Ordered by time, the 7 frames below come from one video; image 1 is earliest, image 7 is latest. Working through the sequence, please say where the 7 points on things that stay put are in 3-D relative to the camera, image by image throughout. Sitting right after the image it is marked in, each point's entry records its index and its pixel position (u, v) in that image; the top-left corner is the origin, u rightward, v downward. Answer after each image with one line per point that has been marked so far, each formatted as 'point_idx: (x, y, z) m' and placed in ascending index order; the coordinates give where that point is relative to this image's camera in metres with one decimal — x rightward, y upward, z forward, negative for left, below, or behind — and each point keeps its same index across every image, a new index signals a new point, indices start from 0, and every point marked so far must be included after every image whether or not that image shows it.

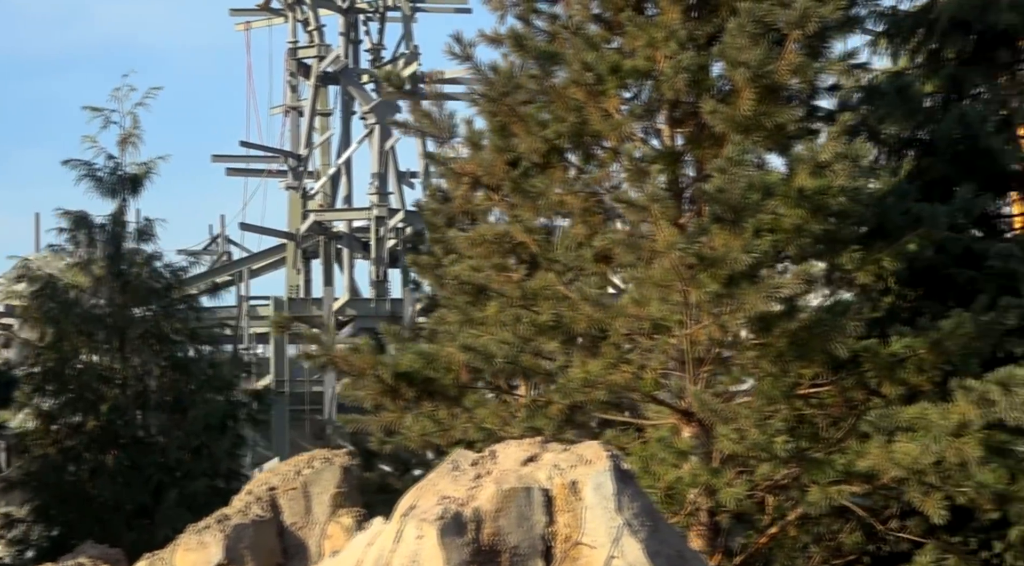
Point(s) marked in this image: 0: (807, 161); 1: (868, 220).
0: (+2.1, +0.9, +10.2) m
1: (+2.7, +0.5, +10.5) m
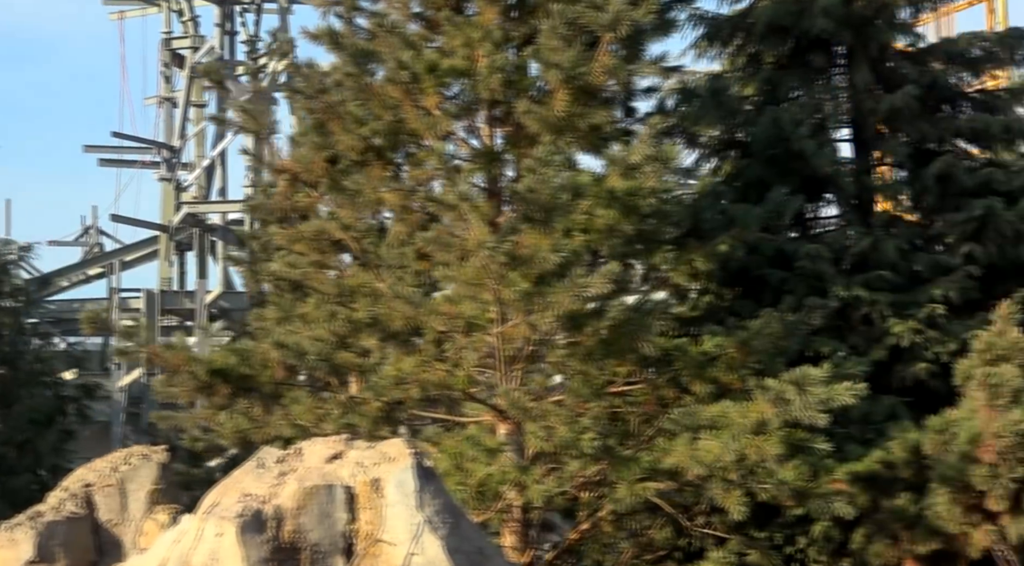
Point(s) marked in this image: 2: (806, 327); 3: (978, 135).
0: (+0.8, +0.9, +10.3) m
1: (+1.3, +0.5, +10.7) m
2: (+2.2, -0.3, +10.6) m
3: (+3.8, +1.2, +11.5) m
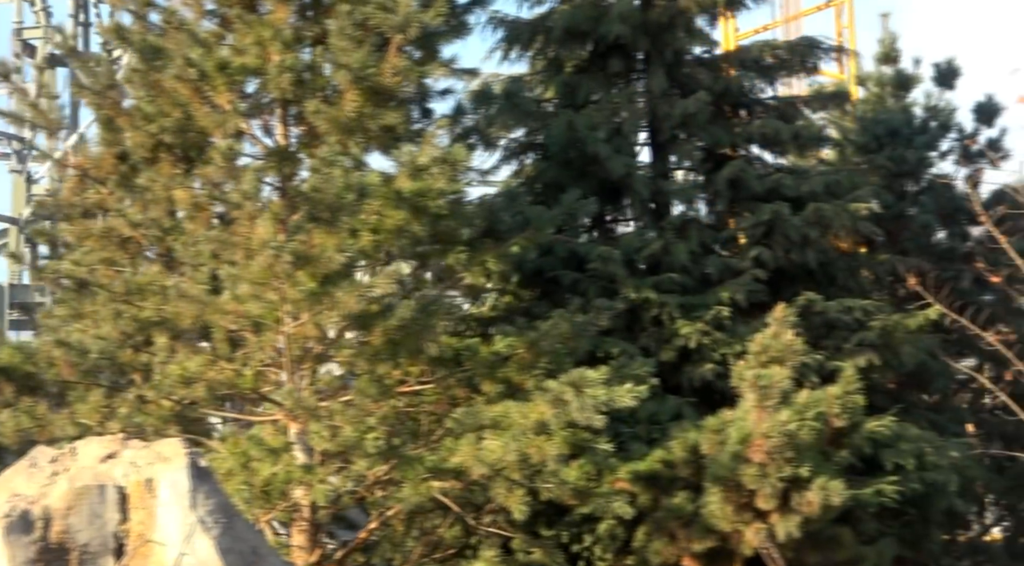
0: (-0.8, +0.9, +10.4) m
1: (-0.3, +0.5, +10.8) m
2: (+0.6, -0.3, +10.7) m
3: (+2.1, +1.2, +11.8) m
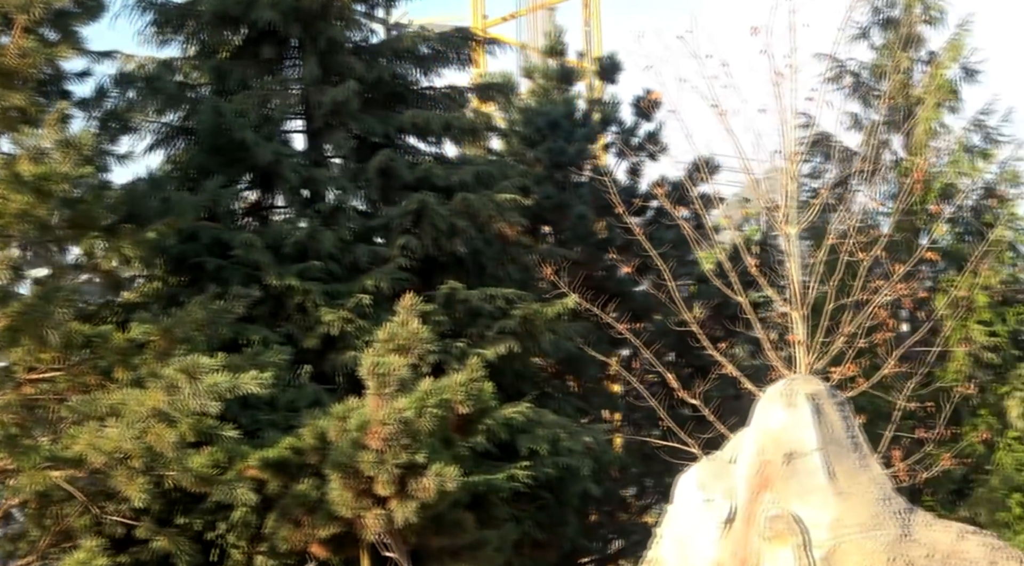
0: (-3.5, +1.0, +10.2) m
1: (-3.0, +0.6, +10.6) m
2: (-2.1, -0.2, +10.7) m
3: (-0.8, +1.3, +11.9) m
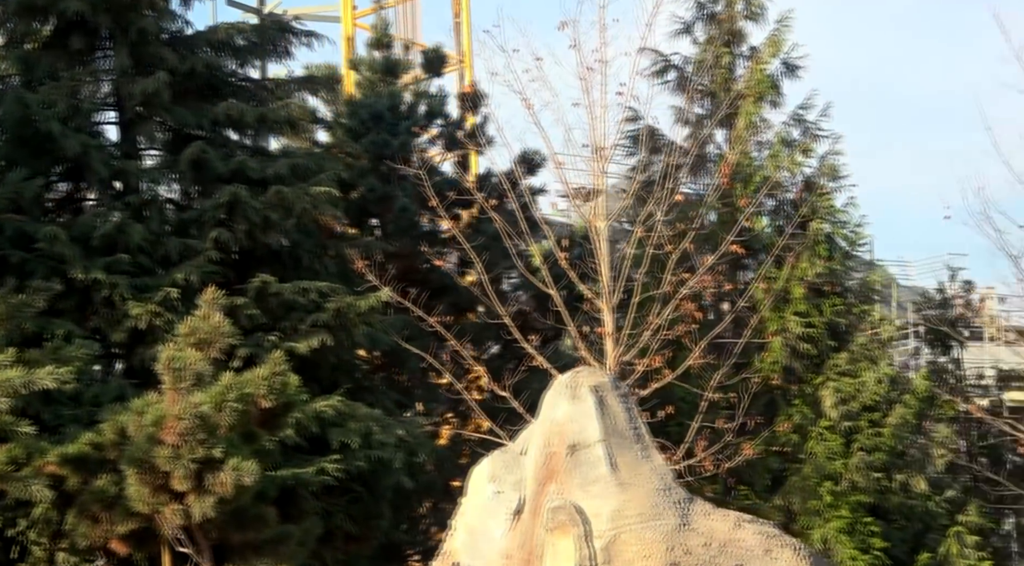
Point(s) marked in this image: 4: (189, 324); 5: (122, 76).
0: (-4.9, +1.0, +9.9) m
1: (-4.5, +0.6, +10.4) m
2: (-3.6, -0.2, +10.5) m
3: (-2.3, +1.3, +11.8) m
4: (-2.4, -0.3, +10.2) m
5: (-3.2, +1.7, +11.5) m
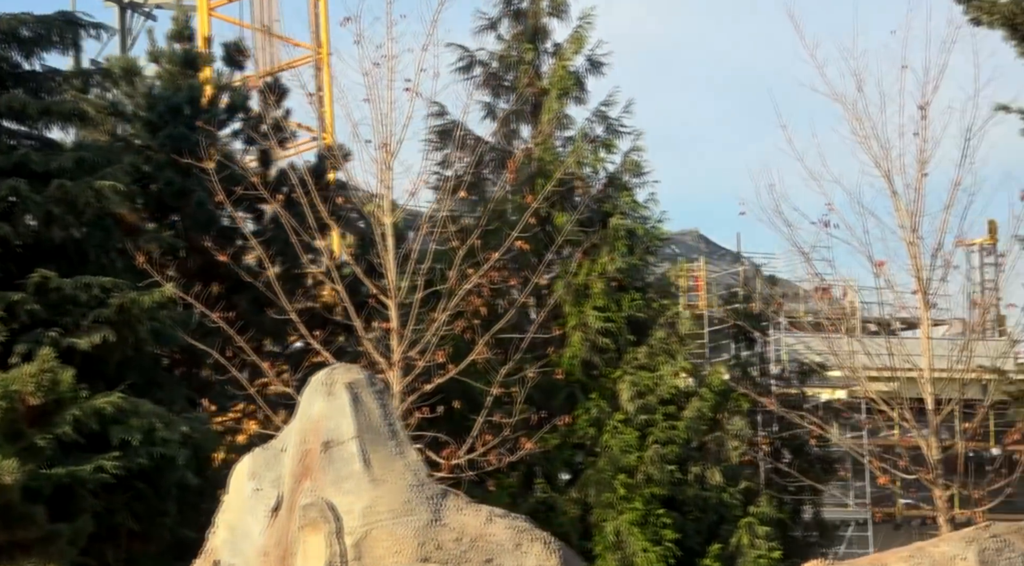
0: (-6.5, +1.1, +9.6) m
1: (-6.1, +0.7, +10.1) m
2: (-5.3, -0.2, +10.3) m
3: (-4.1, +1.4, +11.6) m
4: (-4.0, -0.3, +10.0) m
5: (-4.9, +1.7, +11.3) m
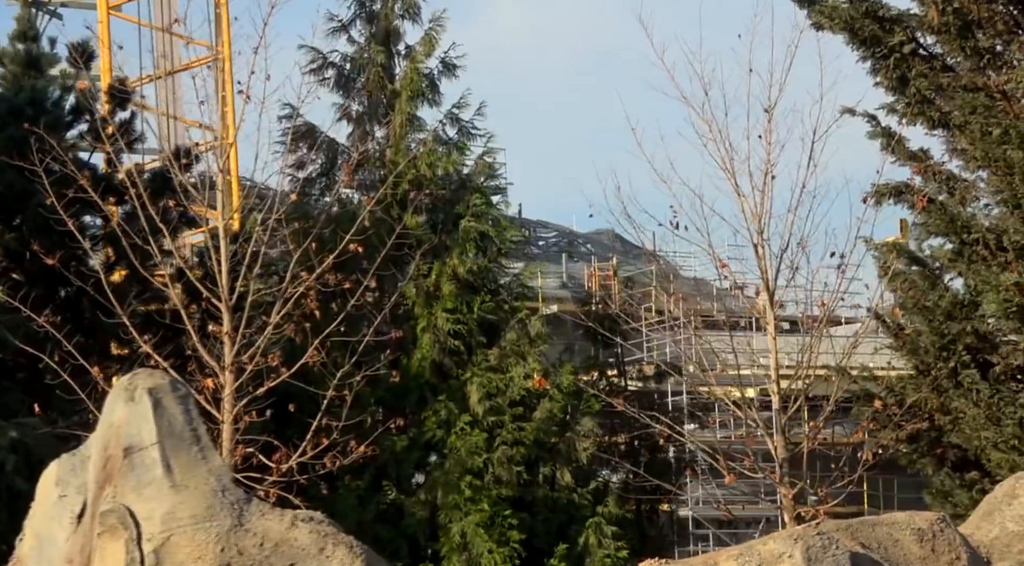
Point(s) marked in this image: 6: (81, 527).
0: (-7.8, +1.0, +9.3) m
1: (-7.4, +0.6, +9.8) m
2: (-6.6, -0.2, +10.1) m
3: (-5.4, +1.4, +11.5) m
4: (-5.3, -0.3, +9.9) m
5: (-6.2, +1.7, +11.1) m
6: (-2.8, -1.6, +9.0) m
